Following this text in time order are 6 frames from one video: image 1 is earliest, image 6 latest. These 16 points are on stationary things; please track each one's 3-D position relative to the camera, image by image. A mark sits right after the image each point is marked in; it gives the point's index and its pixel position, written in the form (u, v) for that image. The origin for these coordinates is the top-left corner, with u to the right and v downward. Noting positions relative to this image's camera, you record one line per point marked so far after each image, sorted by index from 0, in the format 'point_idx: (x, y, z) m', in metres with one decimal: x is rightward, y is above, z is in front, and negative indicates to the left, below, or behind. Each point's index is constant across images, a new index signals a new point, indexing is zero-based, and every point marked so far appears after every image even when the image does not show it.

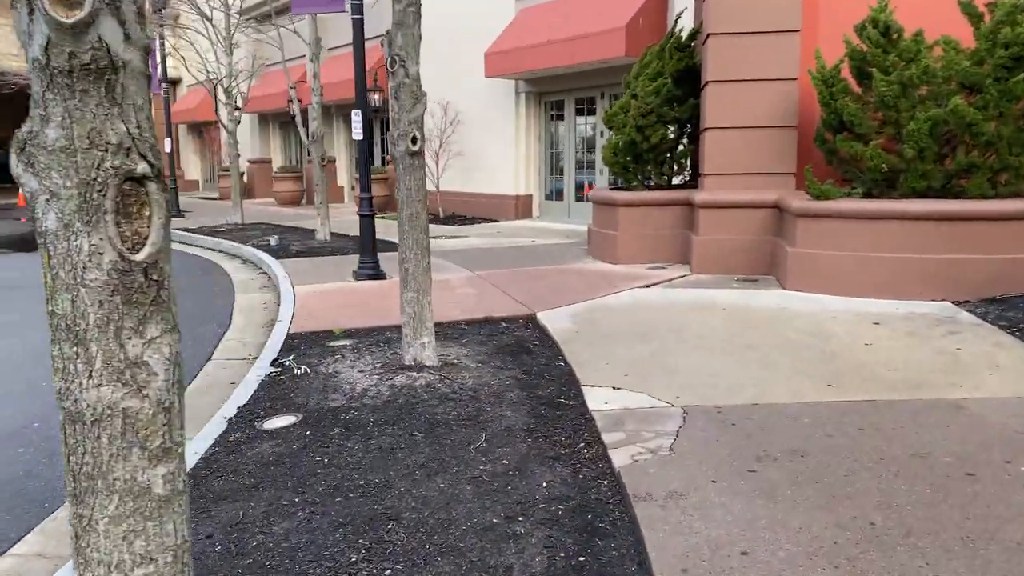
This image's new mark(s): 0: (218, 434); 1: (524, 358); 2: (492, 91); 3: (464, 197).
0: (-1.5, -0.7, +4.3) m
1: (+0.1, -0.5, +5.7) m
2: (-0.4, +3.9, +16.8) m
3: (-1.1, +1.9, +17.9) m
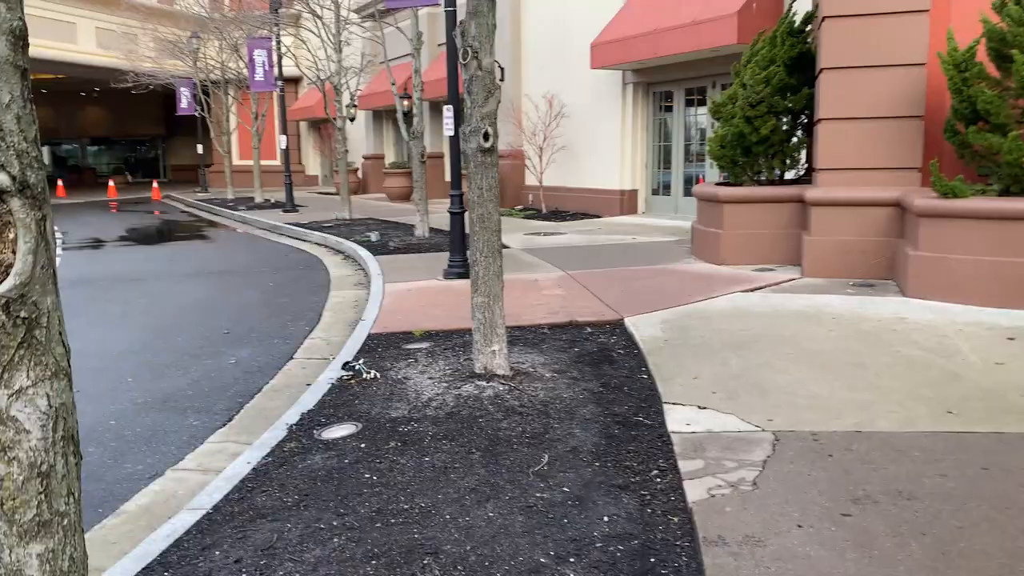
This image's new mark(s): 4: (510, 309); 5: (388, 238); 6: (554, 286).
0: (-1.2, -0.8, +4.2) m
1: (+0.6, -0.5, +5.3) m
2: (+1.7, +4.0, +16.4) m
3: (+1.2, +2.0, +17.5) m
4: (0.0, -0.2, +7.1) m
5: (-1.9, +0.7, +12.4) m
6: (+0.4, 0.0, +8.1) m
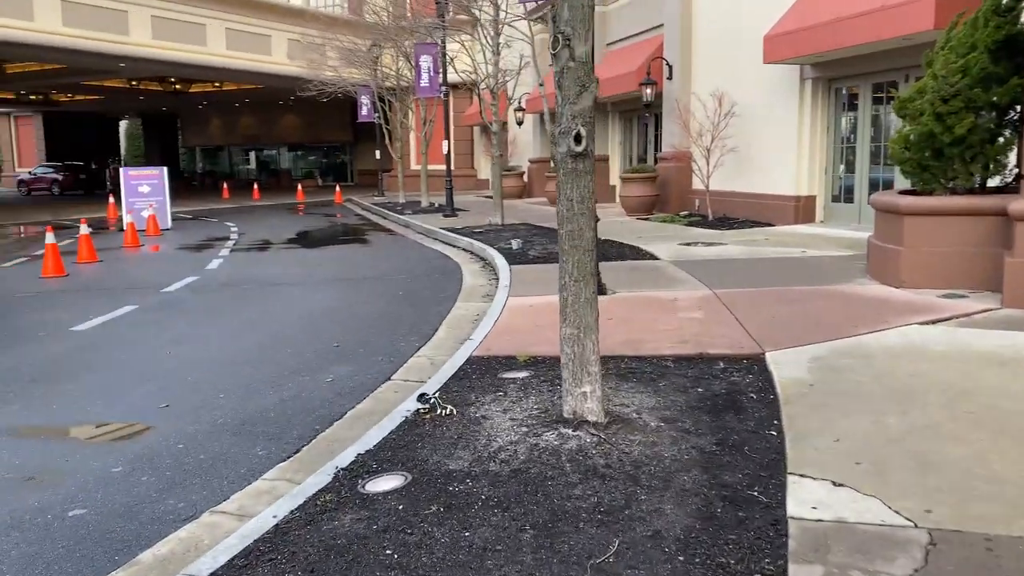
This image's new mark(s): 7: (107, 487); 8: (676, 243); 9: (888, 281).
0: (-0.9, -0.9, +3.6) m
1: (+1.1, -0.7, +4.4) m
2: (+4.6, +3.7, +15.0) m
3: (+4.3, +1.7, +16.2) m
4: (+0.9, -0.3, +6.3) m
5: (+0.3, +0.6, +11.8) m
6: (+1.5, -0.2, +7.2) m
7: (-2.0, -1.0, +4.1) m
8: (+2.4, +0.7, +12.3) m
9: (+3.5, +0.1, +7.9) m
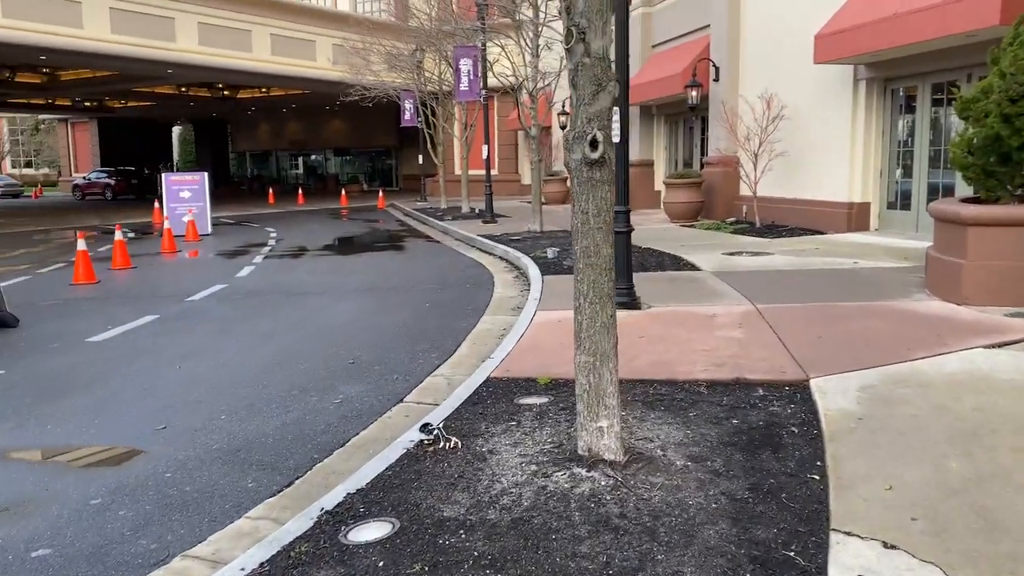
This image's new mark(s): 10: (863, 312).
0: (-0.9, -1.0, +3.3) m
1: (+1.2, -0.8, +3.9) m
2: (+5.3, +3.5, +14.3) m
3: (+5.0, +1.5, +15.5) m
4: (+1.1, -0.5, +5.8) m
5: (+0.7, +0.4, +11.4) m
6: (+1.7, -0.3, +6.7) m
7: (-1.9, -1.1, +3.8) m
8: (+2.9, +0.5, +11.7) m
9: (+3.8, -0.1, +7.3) m
10: (+2.9, -0.2, +6.9) m
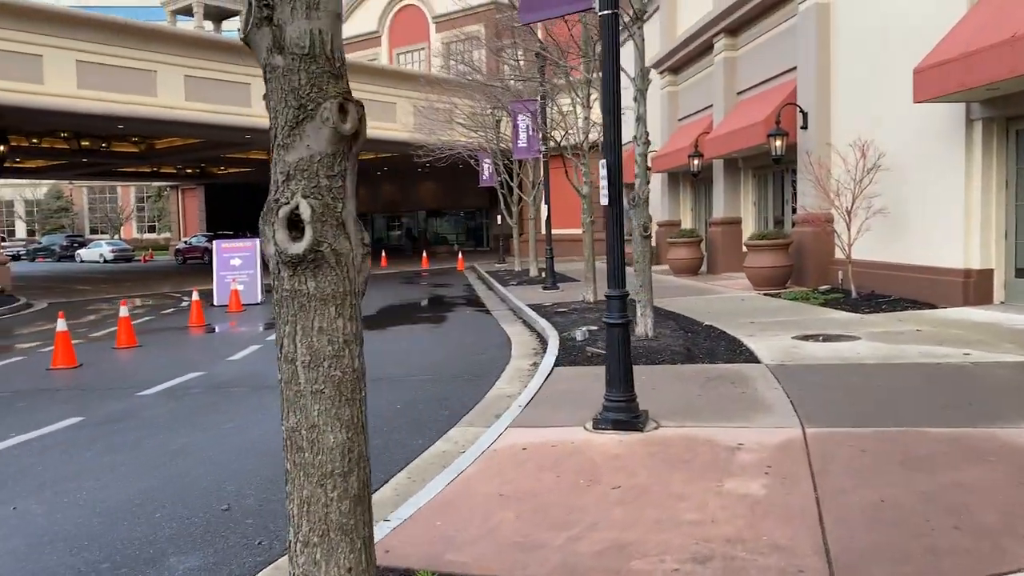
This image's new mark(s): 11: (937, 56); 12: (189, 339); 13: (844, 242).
0: (-1.7, -1.4, +1.5) m
1: (+0.4, -1.3, +1.9) m
2: (+5.9, +2.3, +11.9) m
3: (+5.8, +0.3, +13.0) m
4: (+0.5, -1.1, +3.8) m
5: (+1.0, -0.6, +9.4) m
6: (+1.3, -1.0, +4.6) m
7: (-2.7, -1.6, +2.2) m
8: (+3.1, -0.5, +9.5) m
9: (+3.4, -0.8, +4.9) m
10: (+2.5, -0.9, +4.7) m
11: (+5.4, +2.9, +10.7) m
12: (-5.4, -0.8, +14.1) m
13: (+5.5, +0.8, +13.9) m
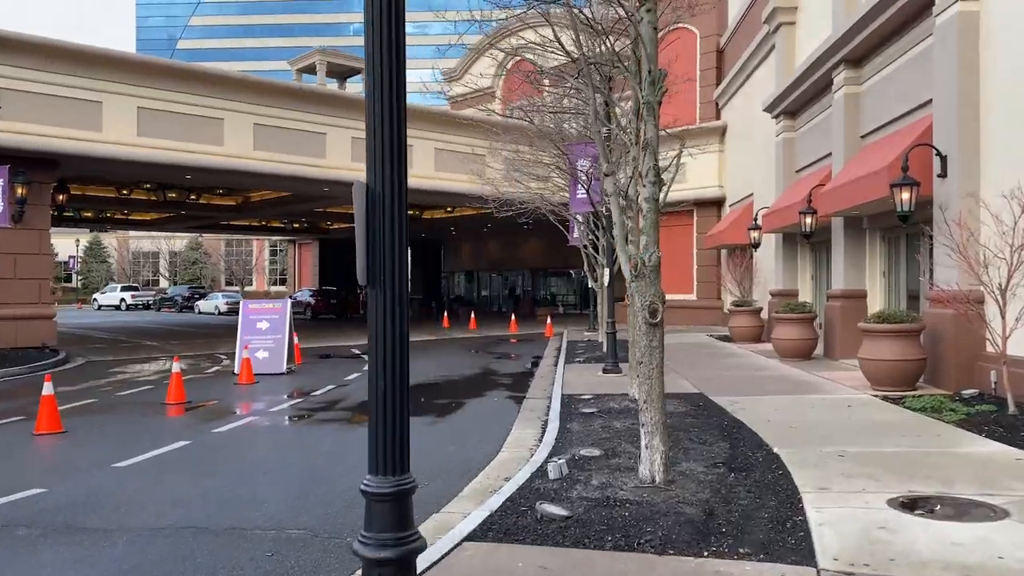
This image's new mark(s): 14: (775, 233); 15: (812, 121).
0: (-3.4, -1.6, -1.2) m
1: (-1.3, -1.6, -1.1) m
2: (+5.9, +1.2, +8.0) m
3: (+5.9, -1.0, +9.0) m
4: (-0.9, -1.5, +0.7) m
5: (+0.5, -1.4, +6.2) m
6: (+0.1, -1.5, +1.4) m
7: (-4.3, -1.8, -0.4) m
8: (+2.6, -1.4, +5.9) m
9: (+2.2, -1.4, +1.4) m
10: (+1.3, -1.4, +1.3) m
11: (+5.2, +1.9, +6.9) m
12: (-5.0, -1.8, +11.9) m
13: (+5.7, -0.5, +9.9) m
14: (+6.0, +1.3, +19.3) m
15: (+6.7, +3.7, +18.9) m
